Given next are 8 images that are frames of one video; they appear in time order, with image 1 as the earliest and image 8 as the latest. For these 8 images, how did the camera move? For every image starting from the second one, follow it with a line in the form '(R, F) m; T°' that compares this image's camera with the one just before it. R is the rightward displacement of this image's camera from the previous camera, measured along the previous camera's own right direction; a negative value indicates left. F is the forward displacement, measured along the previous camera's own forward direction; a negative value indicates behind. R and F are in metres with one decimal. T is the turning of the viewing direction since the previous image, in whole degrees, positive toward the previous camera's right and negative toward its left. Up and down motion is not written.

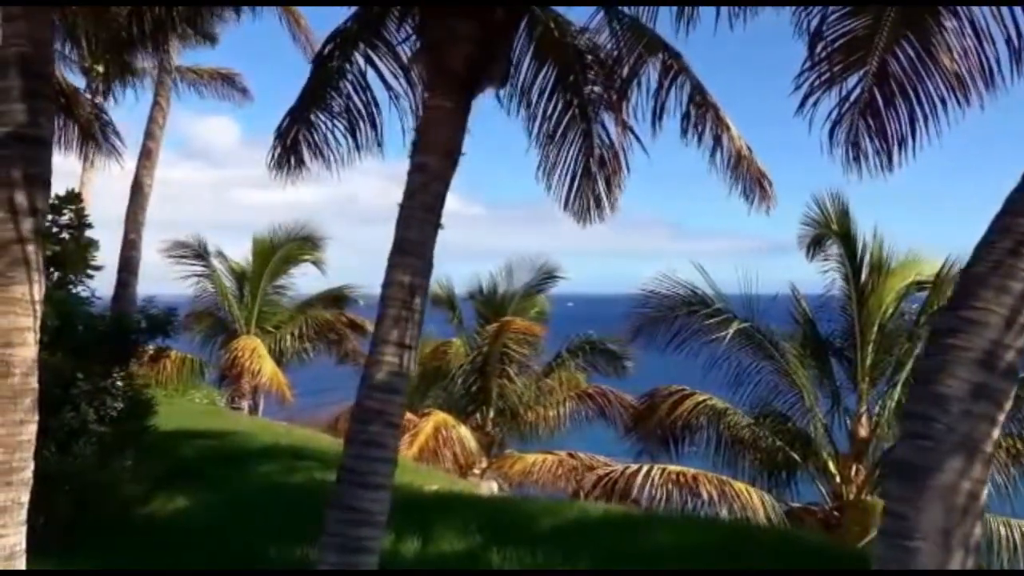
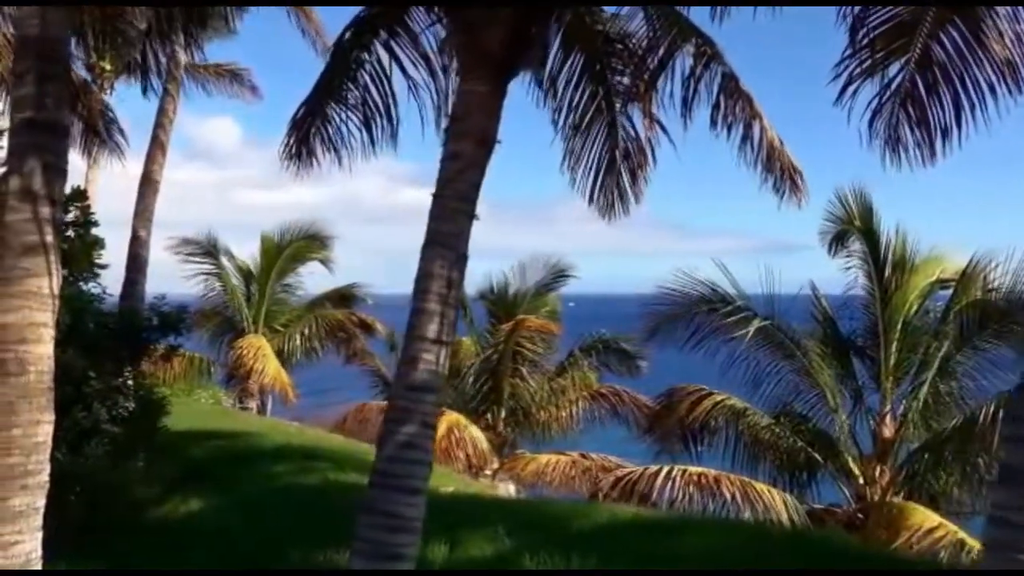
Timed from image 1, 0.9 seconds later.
(-0.2, +0.3) m; 0°
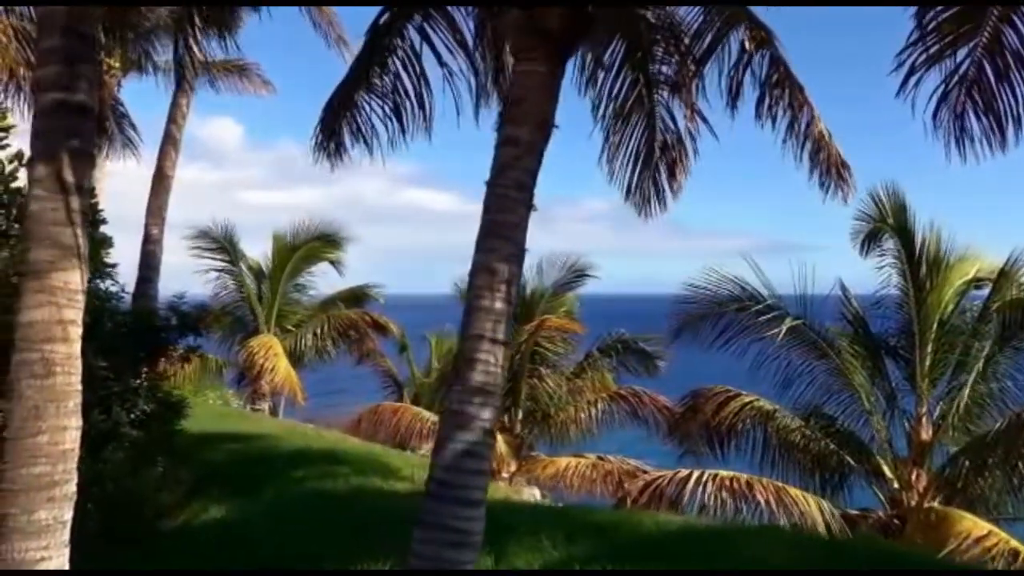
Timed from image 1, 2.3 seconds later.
(-0.3, +0.4) m; 0°
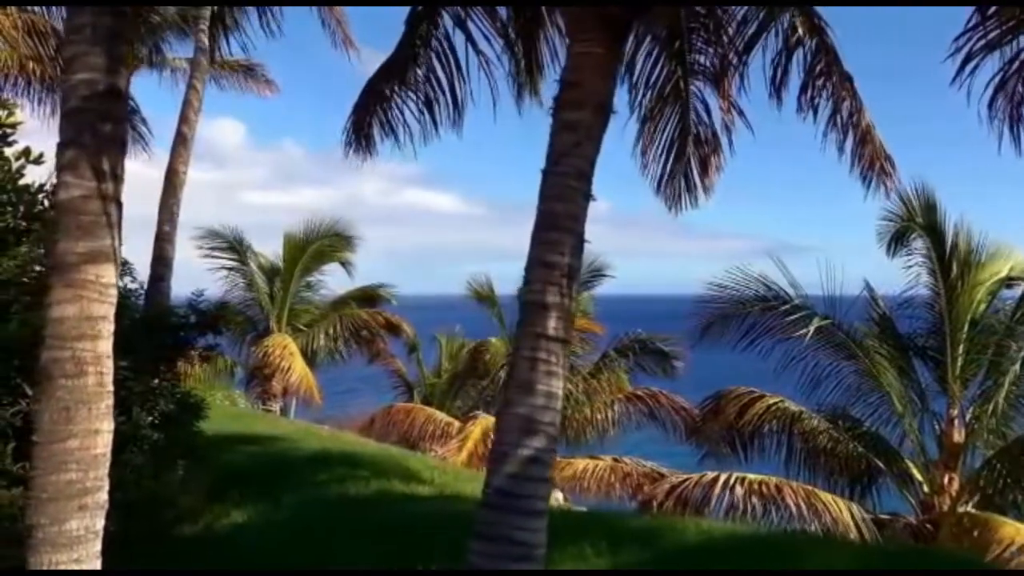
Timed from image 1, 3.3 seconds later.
(-0.2, +0.3) m; 0°
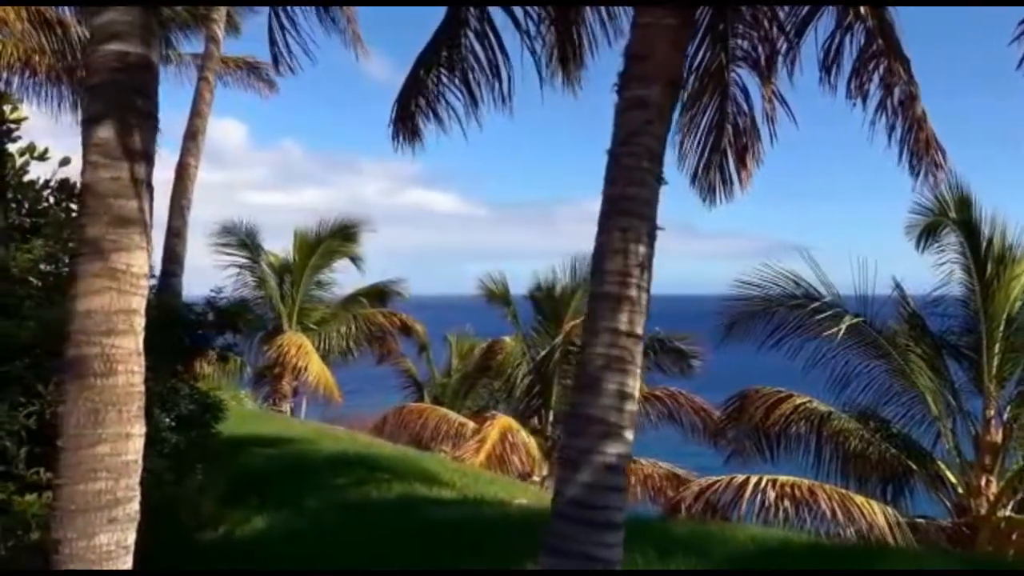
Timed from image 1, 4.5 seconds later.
(-0.2, +0.4) m; 0°
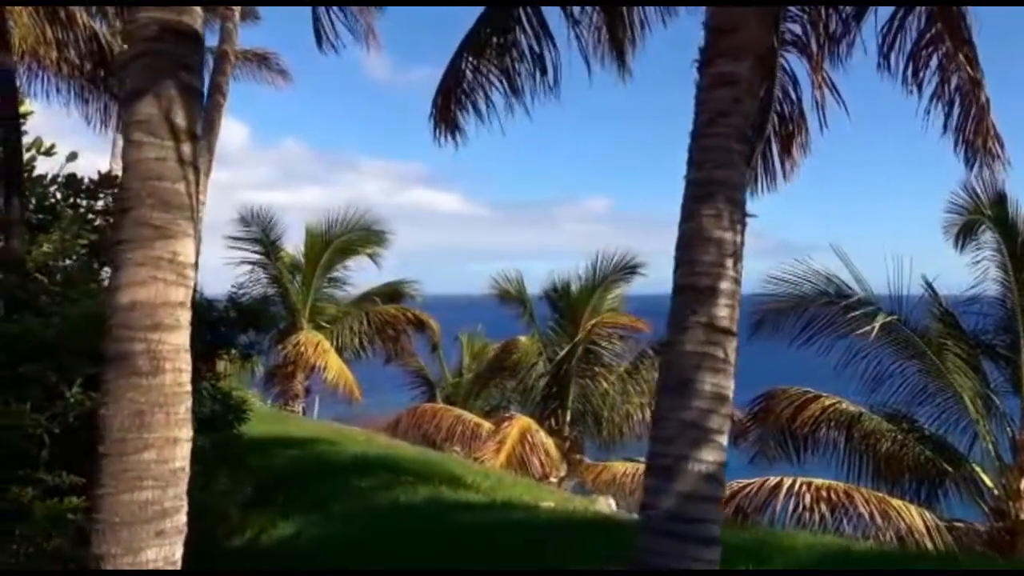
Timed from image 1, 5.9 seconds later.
(-0.3, +0.3) m; 0°
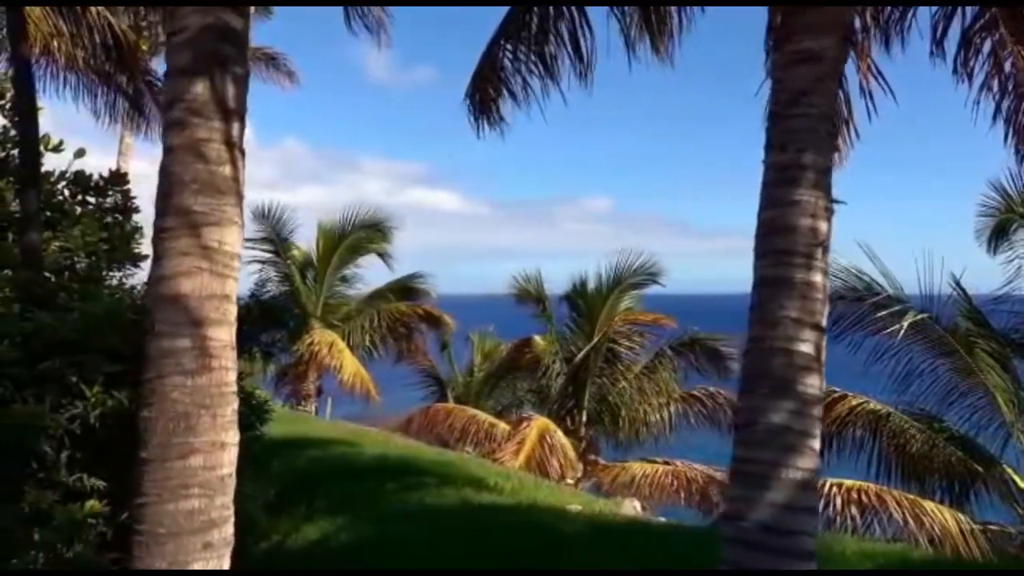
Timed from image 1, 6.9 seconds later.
(-0.2, +0.3) m; 0°
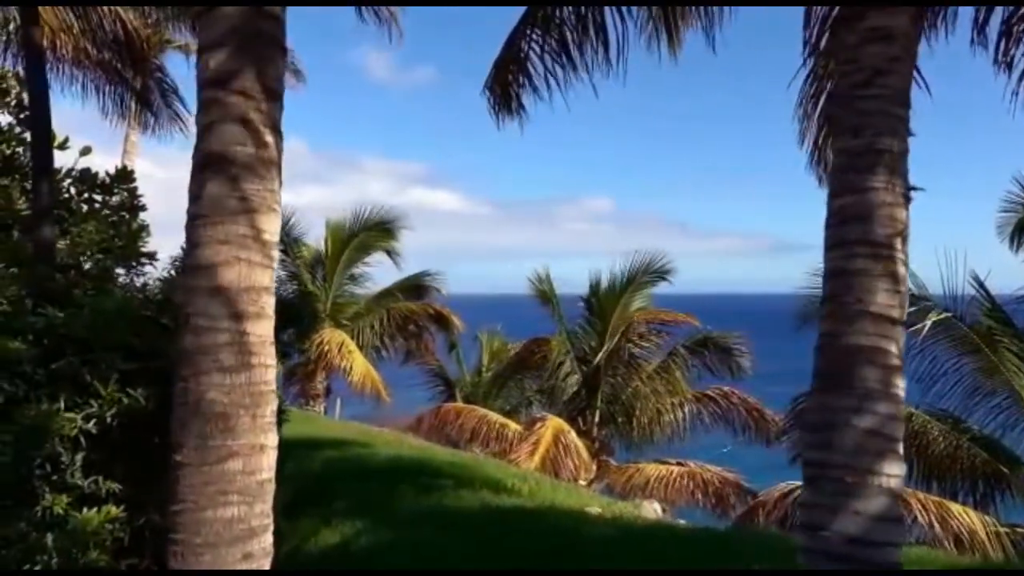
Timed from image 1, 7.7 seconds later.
(-0.2, +0.2) m; 0°
